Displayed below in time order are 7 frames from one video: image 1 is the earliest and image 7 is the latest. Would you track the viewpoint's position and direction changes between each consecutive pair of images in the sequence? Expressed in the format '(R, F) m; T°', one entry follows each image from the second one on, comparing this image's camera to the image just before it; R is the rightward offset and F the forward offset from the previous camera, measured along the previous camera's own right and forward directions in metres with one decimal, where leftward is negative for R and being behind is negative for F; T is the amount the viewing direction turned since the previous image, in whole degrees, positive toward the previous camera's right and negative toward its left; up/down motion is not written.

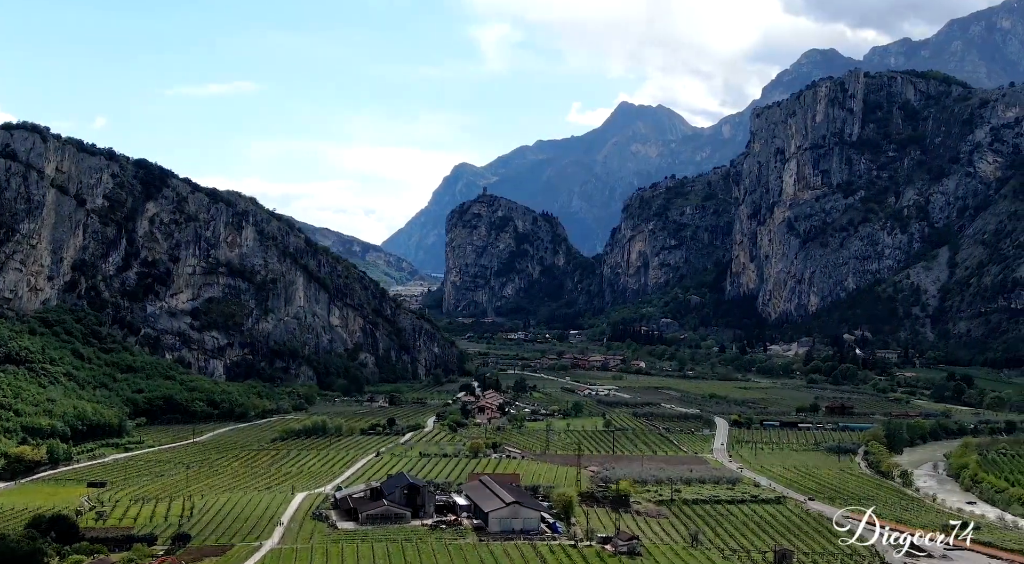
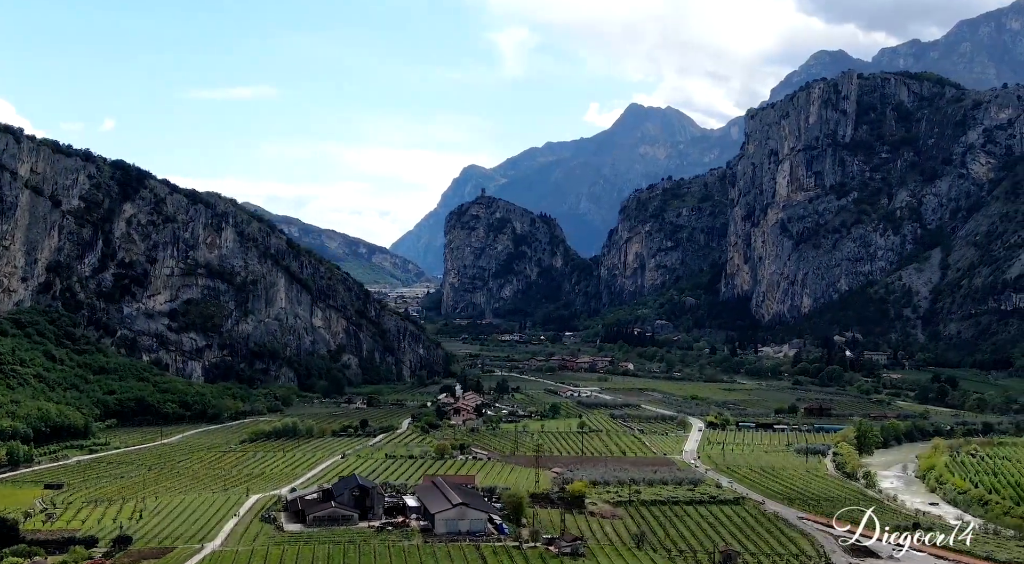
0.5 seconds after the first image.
(+2.1, +0.2) m; 0°
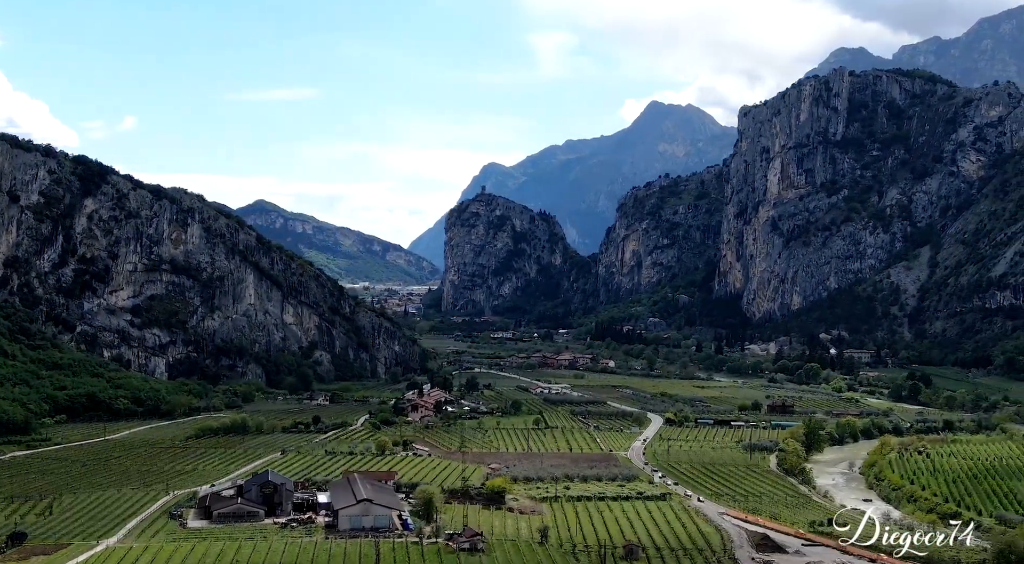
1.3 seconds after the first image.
(+3.8, +0.4) m; 0°
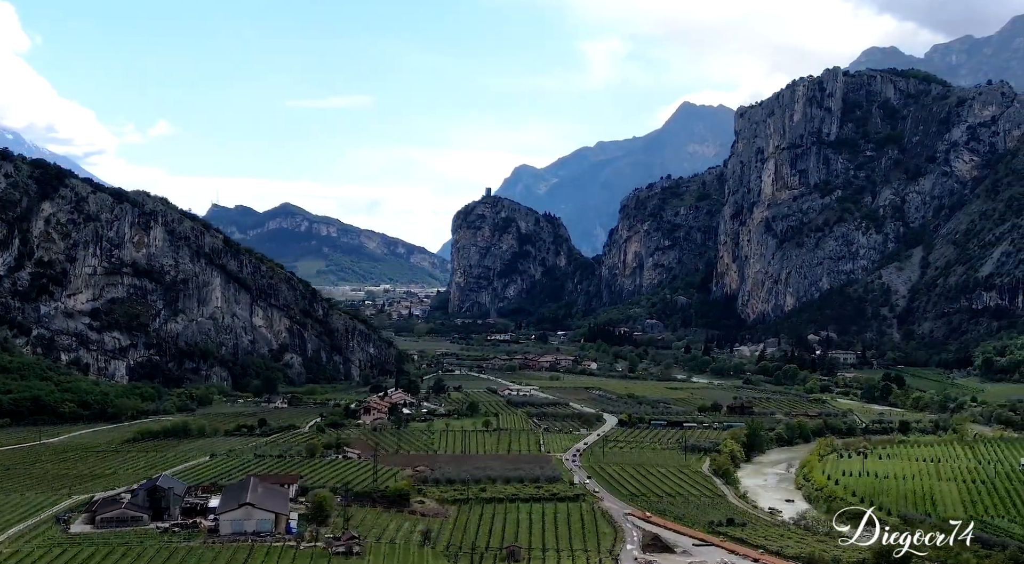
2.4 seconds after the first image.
(+4.9, +0.3) m; 0°
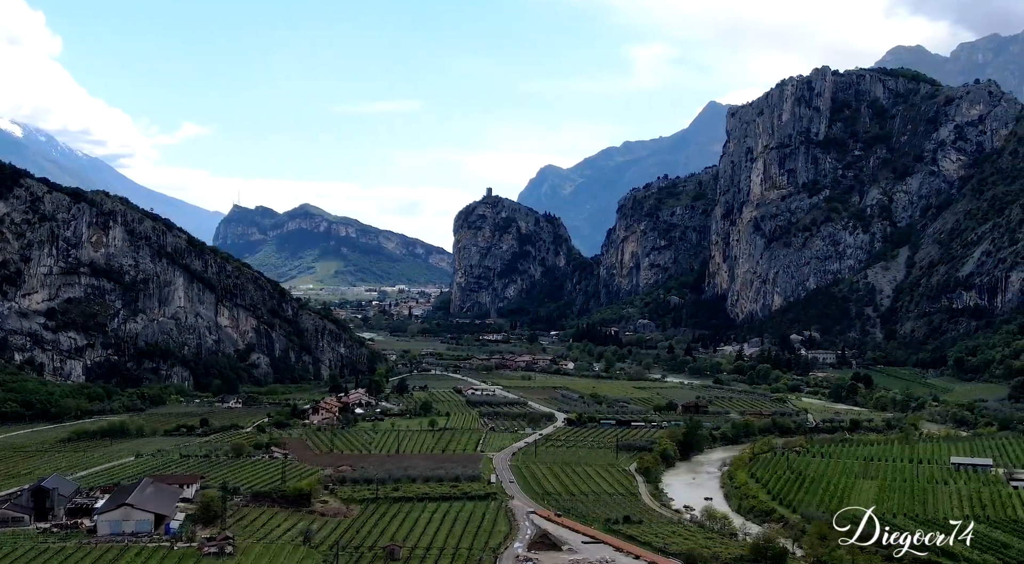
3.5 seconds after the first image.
(+4.7, +0.2) m; 0°
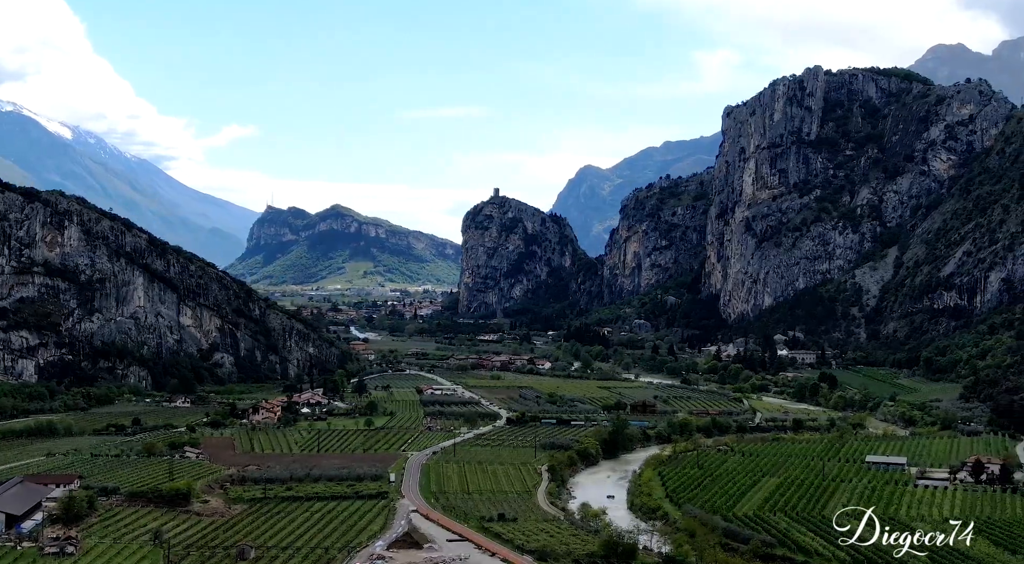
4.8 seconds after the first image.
(+6.0, 0.0) m; 0°
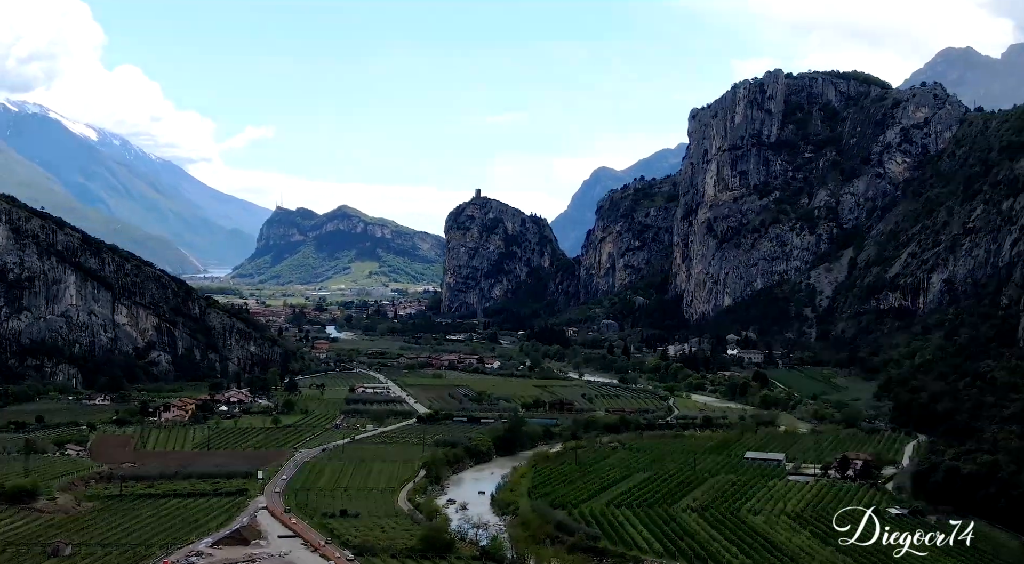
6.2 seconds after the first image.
(+6.4, -1.0) m; +1°
